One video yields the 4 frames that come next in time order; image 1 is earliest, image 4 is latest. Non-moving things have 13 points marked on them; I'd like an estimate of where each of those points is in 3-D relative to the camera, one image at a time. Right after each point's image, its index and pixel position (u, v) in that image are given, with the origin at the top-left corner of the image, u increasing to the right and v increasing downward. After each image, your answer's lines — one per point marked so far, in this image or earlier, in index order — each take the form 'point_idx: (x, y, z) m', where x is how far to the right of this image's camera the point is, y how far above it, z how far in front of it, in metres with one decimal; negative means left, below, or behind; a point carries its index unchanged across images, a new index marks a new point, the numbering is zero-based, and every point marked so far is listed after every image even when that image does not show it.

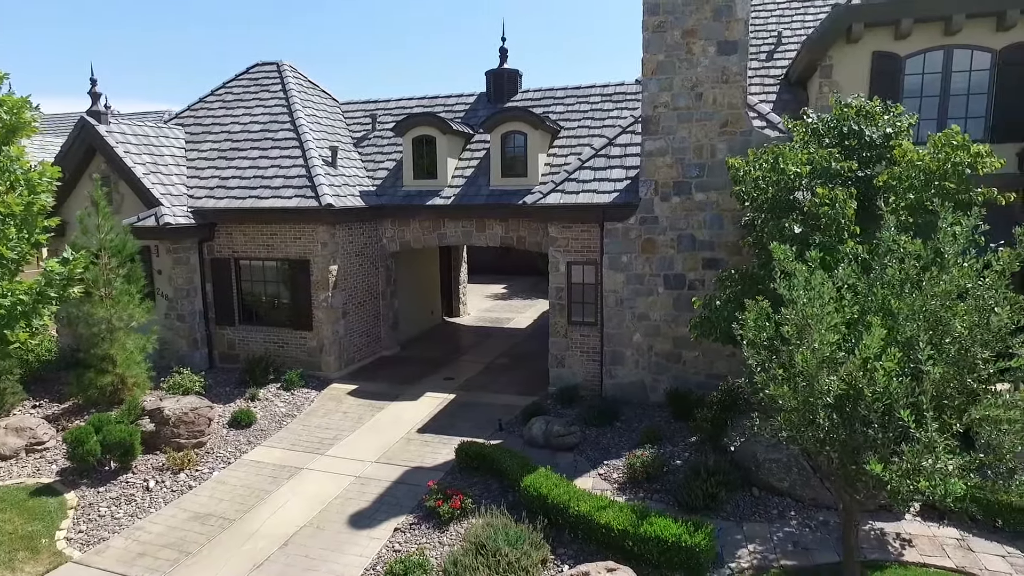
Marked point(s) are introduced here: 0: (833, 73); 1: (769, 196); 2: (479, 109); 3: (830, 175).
0: (+7.0, +4.7, +13.4) m
1: (+3.7, +1.3, +8.7) m
2: (-0.9, +5.0, +17.1) m
3: (+4.4, +1.6, +8.6) m
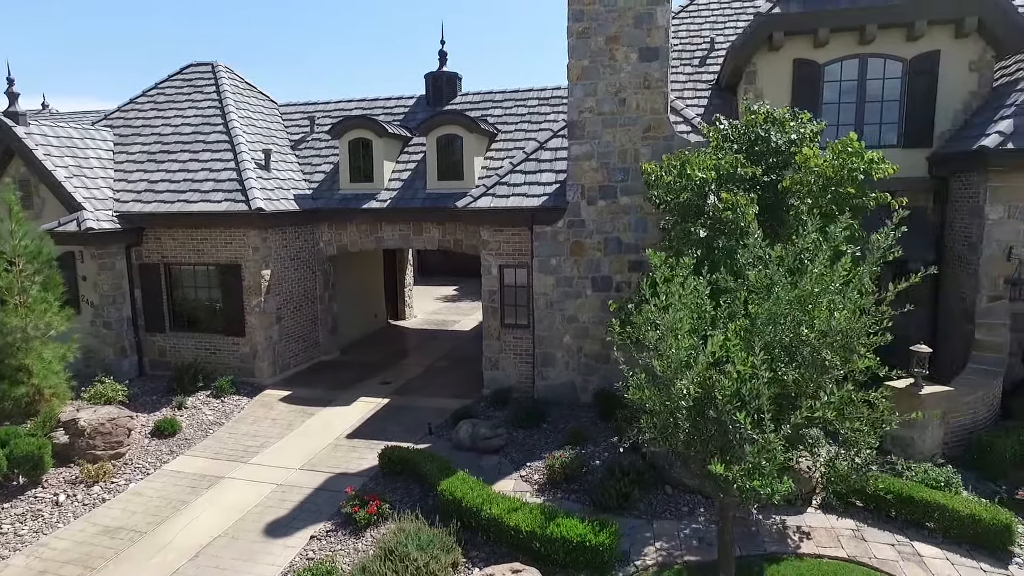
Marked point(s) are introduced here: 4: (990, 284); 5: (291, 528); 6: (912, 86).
0: (+5.5, +4.7, +13.8) m
1: (+2.5, +1.3, +8.9) m
2: (-2.6, +4.9, +17.1) m
3: (+3.2, +1.6, +8.8) m
4: (+9.1, 0.0, +11.7) m
5: (-3.1, -3.4, +8.7) m
6: (+8.5, +4.3, +13.2) m
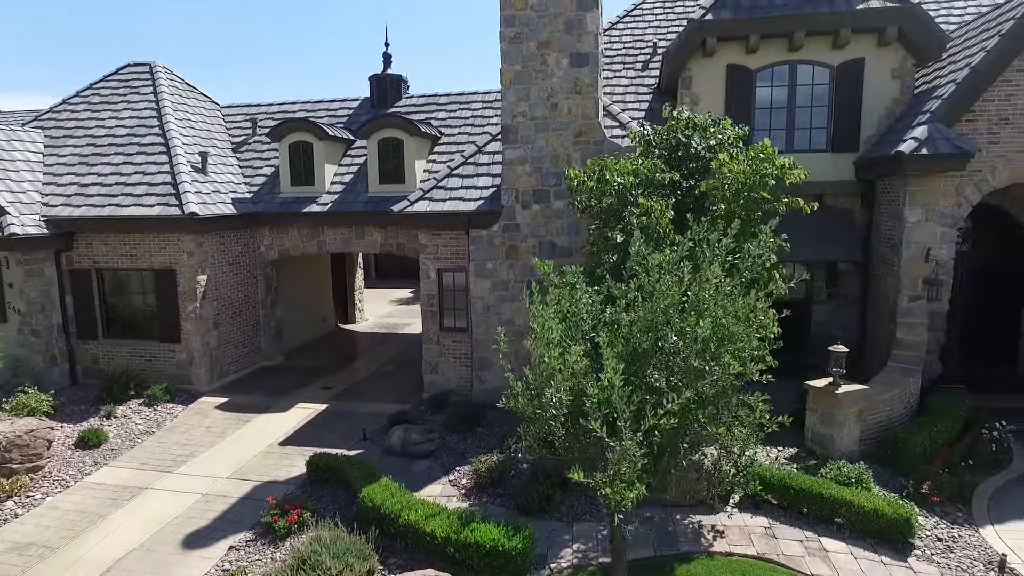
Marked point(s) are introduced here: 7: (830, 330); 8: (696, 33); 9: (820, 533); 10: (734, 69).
0: (+4.1, +4.7, +14.1) m
1: (+1.4, +1.2, +9.0) m
2: (-4.1, +4.8, +17.0) m
3: (+2.1, +1.5, +9.0) m
4: (+7.8, 0.0, +12.1) m
5: (-4.2, -3.5, +8.6) m
6: (+7.2, +4.3, +13.6) m
7: (+7.5, -1.0, +14.6) m
8: (+4.0, +5.6, +13.5) m
9: (+4.1, -3.3, +8.2) m
10: (+5.0, +4.9, +13.9) m
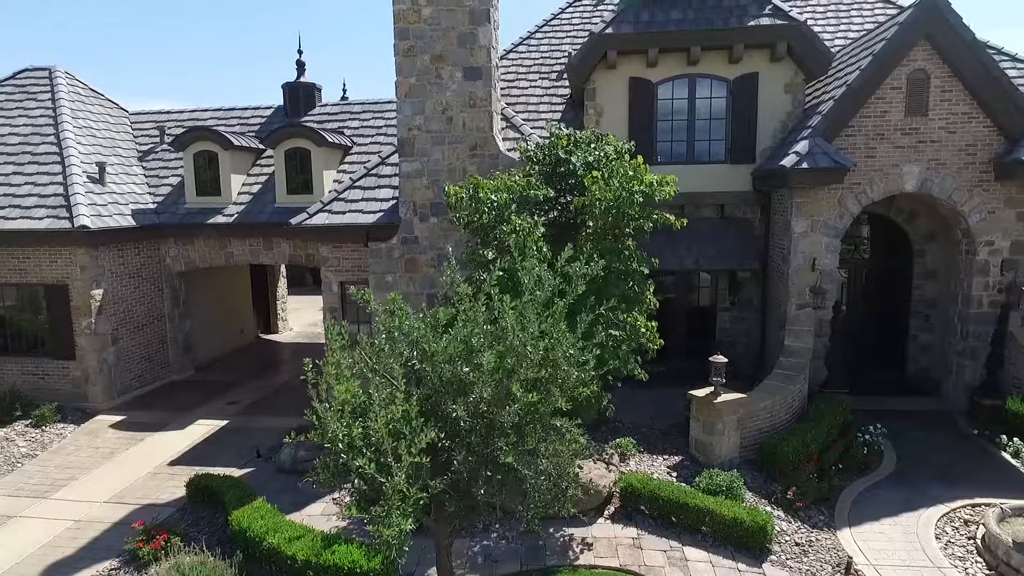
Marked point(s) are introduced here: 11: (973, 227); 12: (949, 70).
0: (+2.0, +4.5, +14.3) m
1: (-0.5, +1.0, +9.1) m
2: (-6.4, +4.5, +16.7) m
3: (+0.2, +1.3, +9.1) m
4: (+5.8, -0.1, +12.6) m
5: (-5.9, -3.8, +8.3) m
6: (+5.1, +4.1, +14.0) m
7: (+5.4, -1.2, +15.0) m
8: (+1.9, +5.4, +13.7) m
9: (+2.3, -3.5, +8.4) m
10: (+2.8, +4.7, +14.1) m
11: (+9.0, +1.2, +12.0) m
12: (+8.3, +4.1, +11.7) m
